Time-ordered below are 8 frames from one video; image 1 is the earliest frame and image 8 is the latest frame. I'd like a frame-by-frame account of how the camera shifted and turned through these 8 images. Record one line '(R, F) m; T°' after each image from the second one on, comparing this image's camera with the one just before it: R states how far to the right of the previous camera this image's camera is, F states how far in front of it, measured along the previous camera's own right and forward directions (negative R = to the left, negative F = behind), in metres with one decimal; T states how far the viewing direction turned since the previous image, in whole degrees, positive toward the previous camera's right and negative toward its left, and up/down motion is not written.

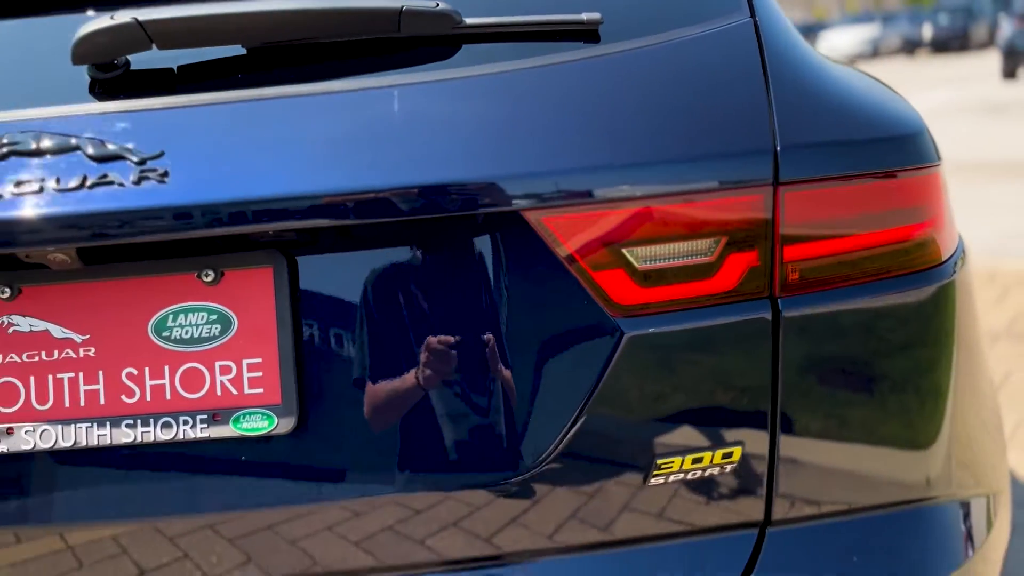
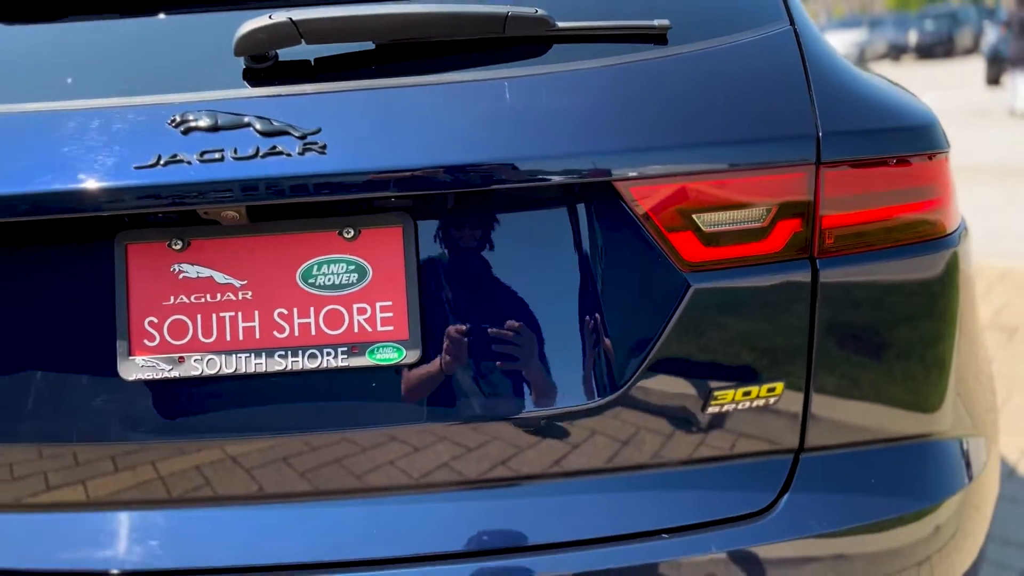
(-0.1, -0.2) m; +1°
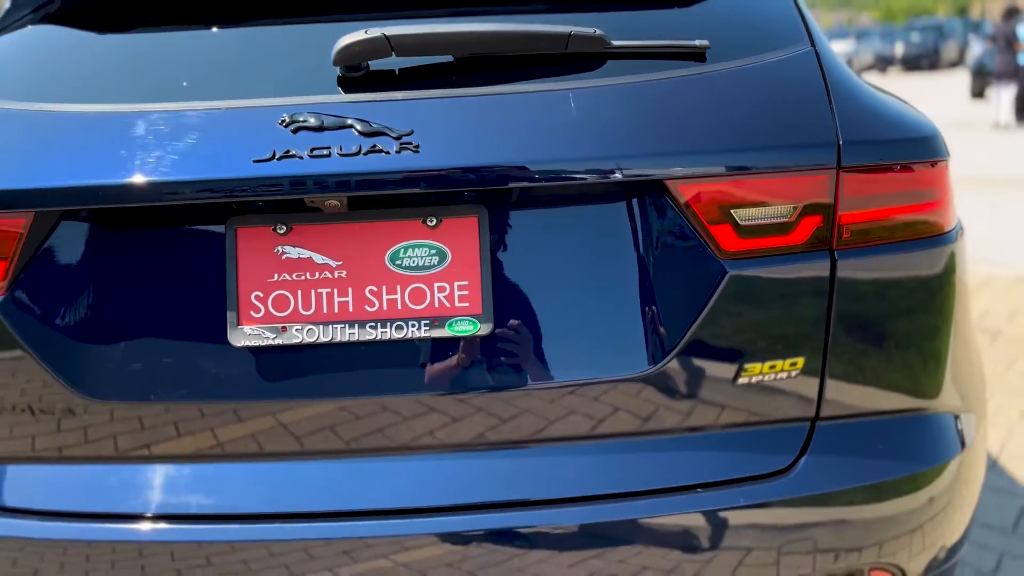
(-0.1, -0.2) m; +1°
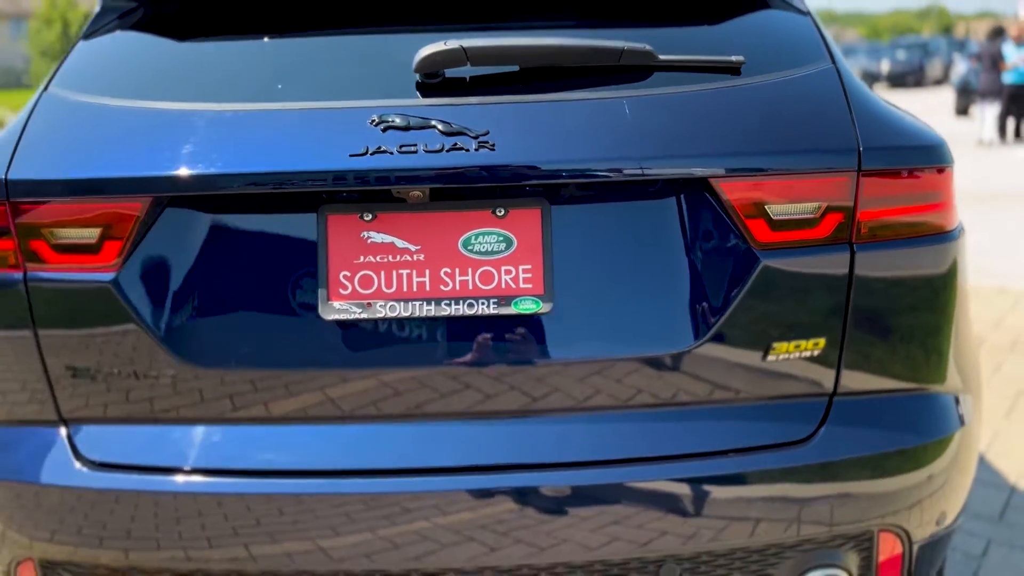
(-0.1, -0.2) m; +1°
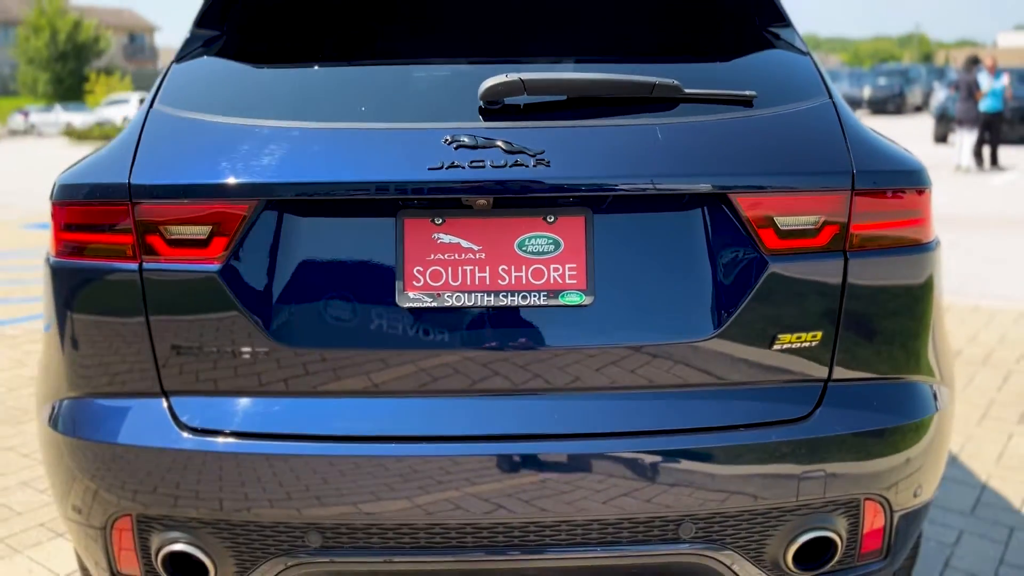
(-0.1, -0.2) m; +1°
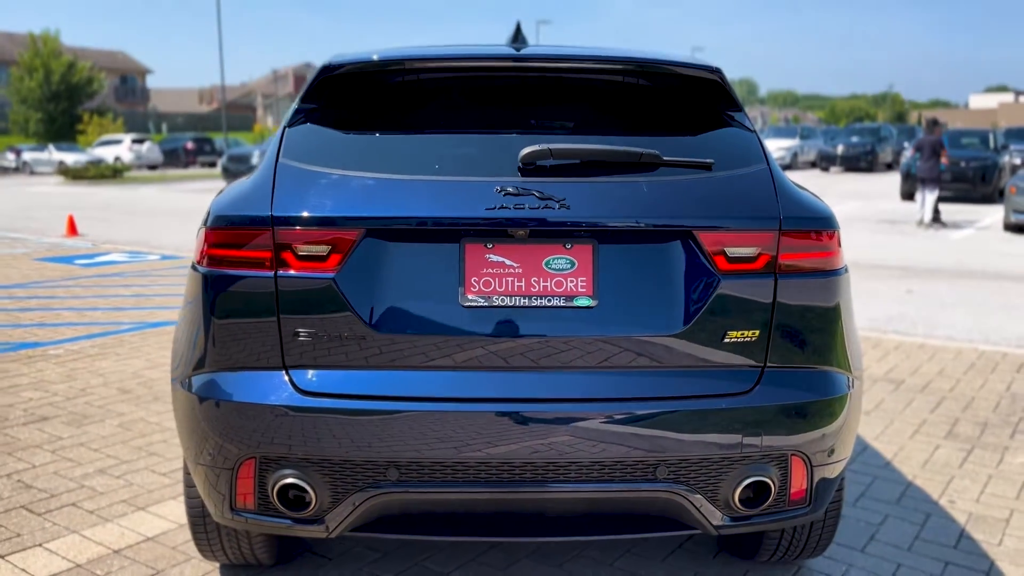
(-0.1, -0.7) m; +1°
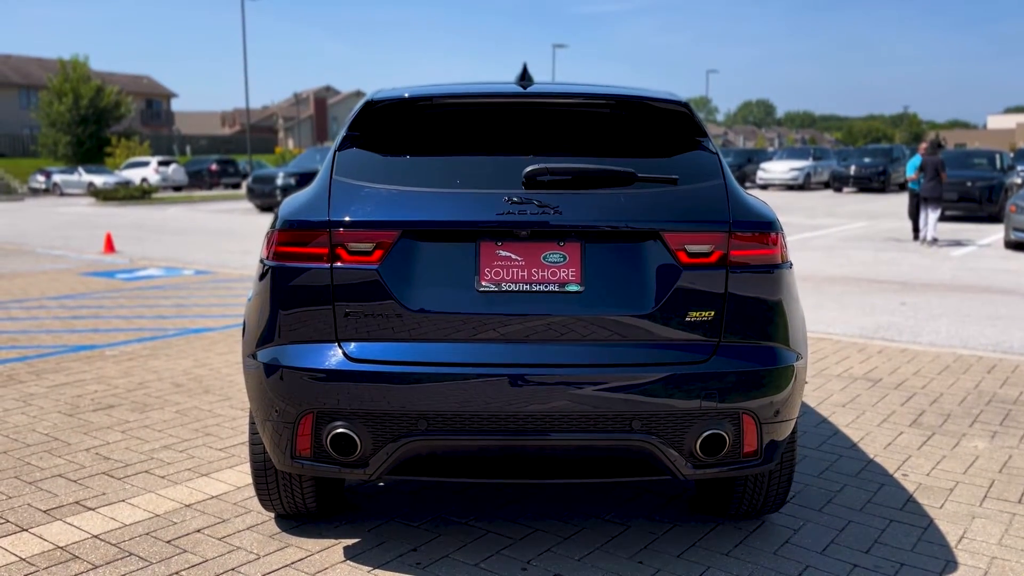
(0.0, -0.6) m; -1°
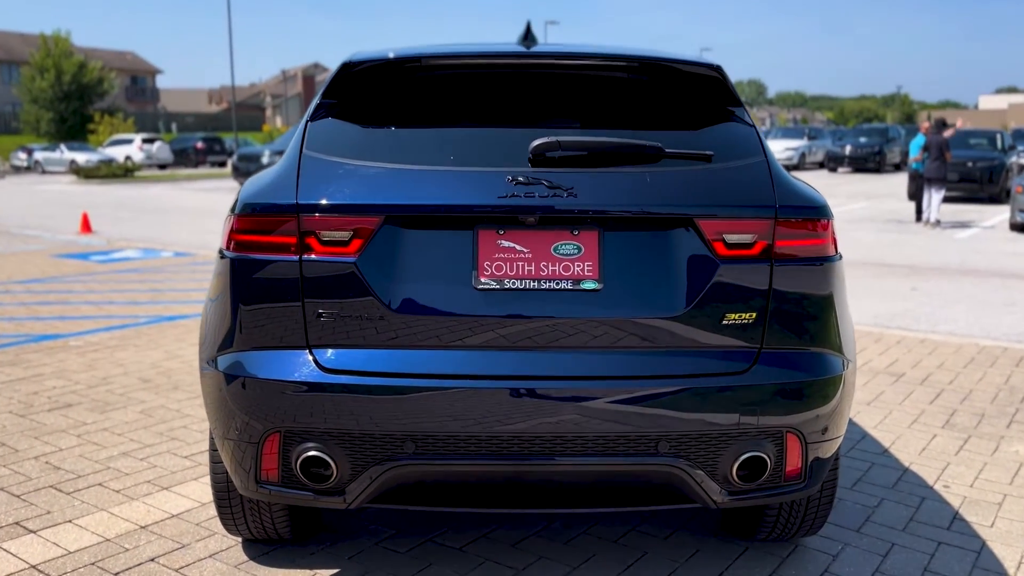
(0.0, +0.5) m; +1°
